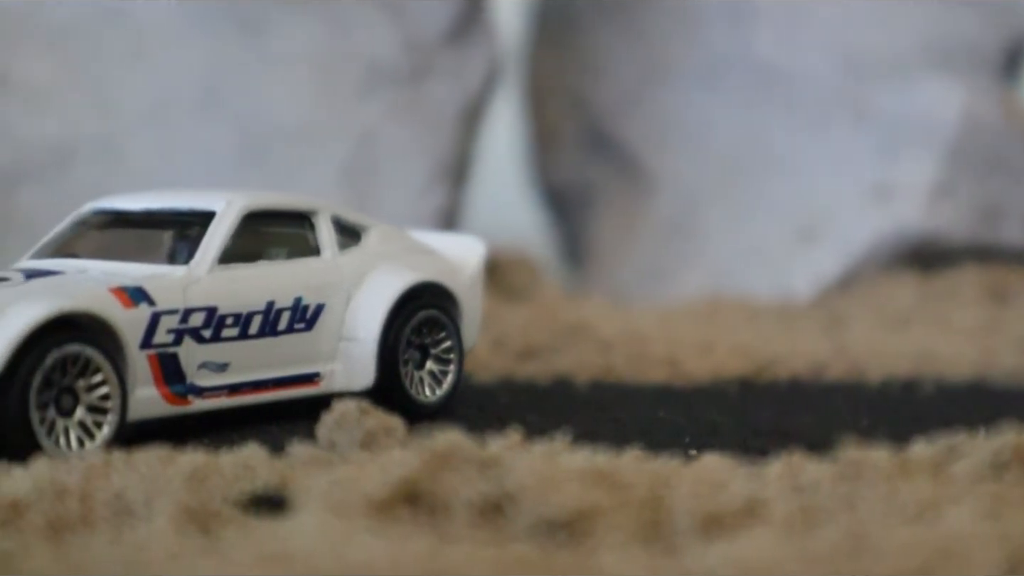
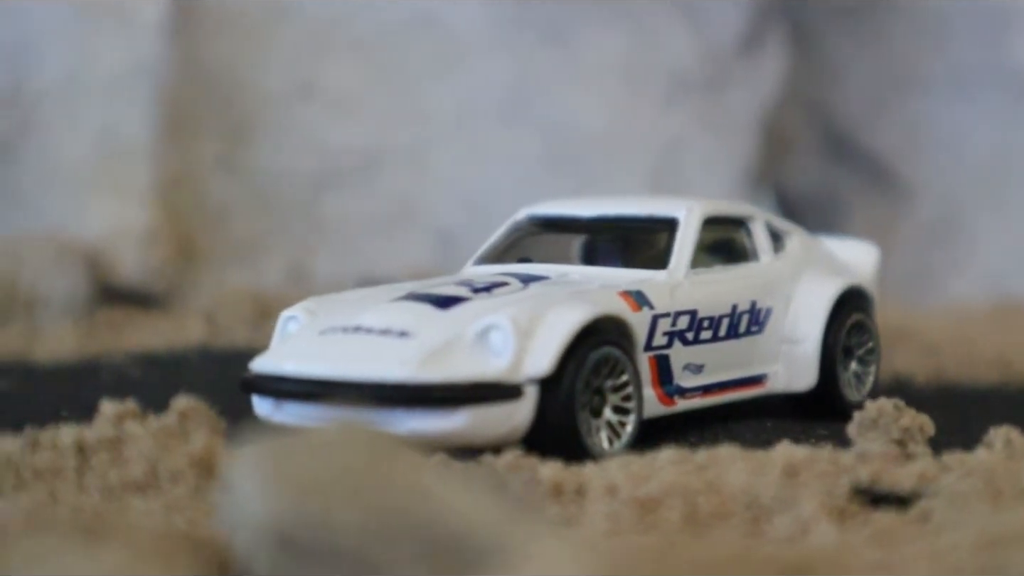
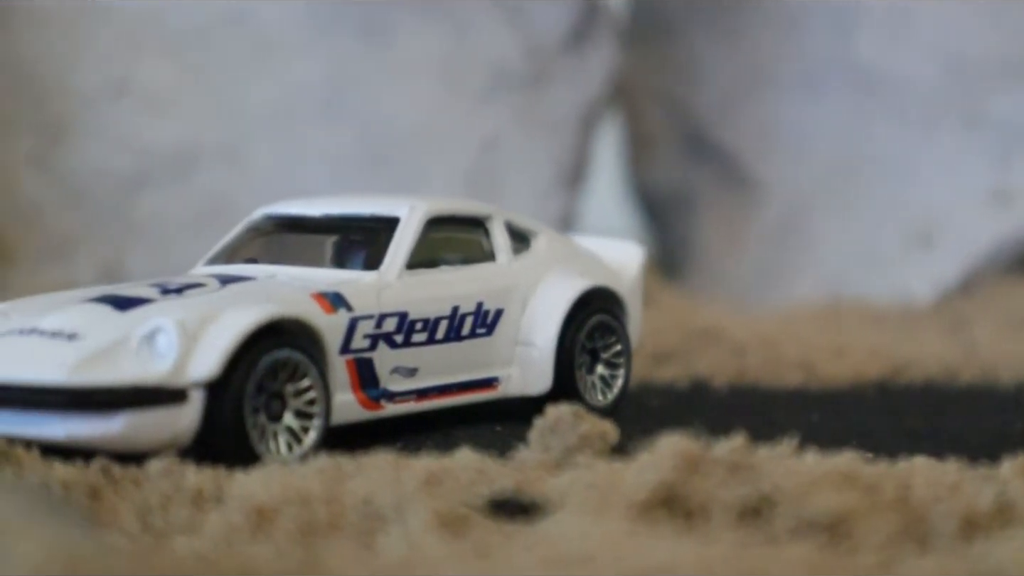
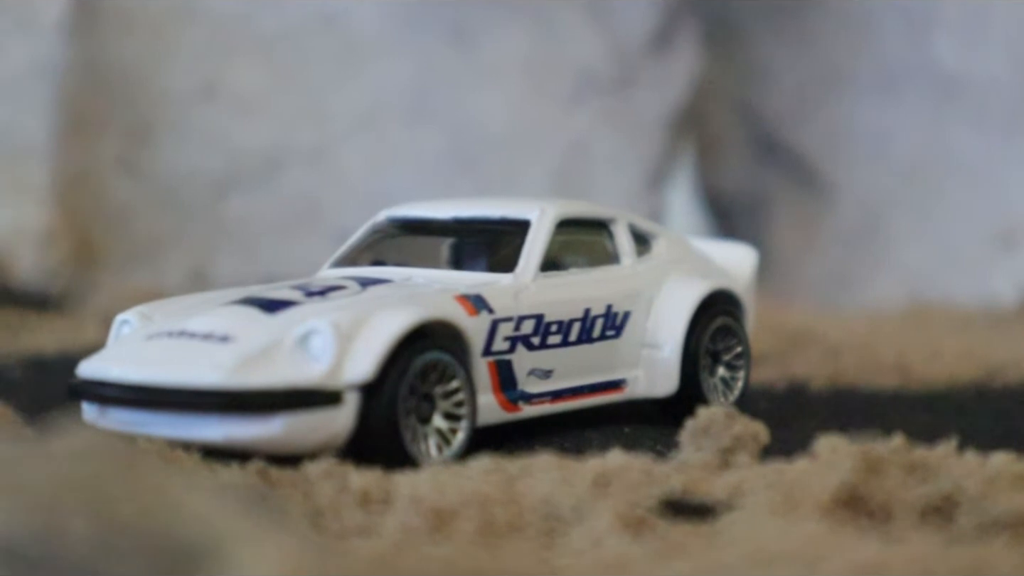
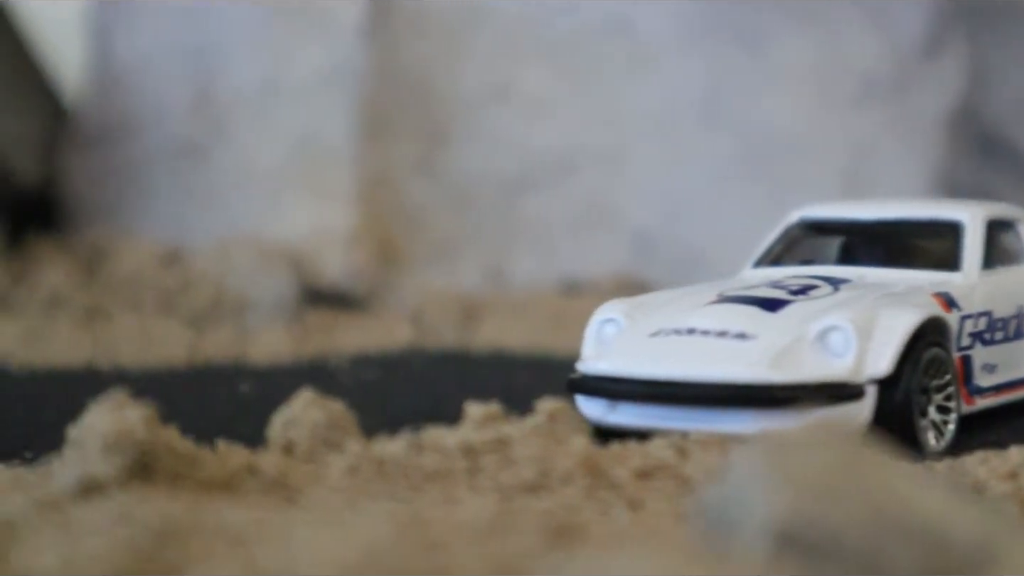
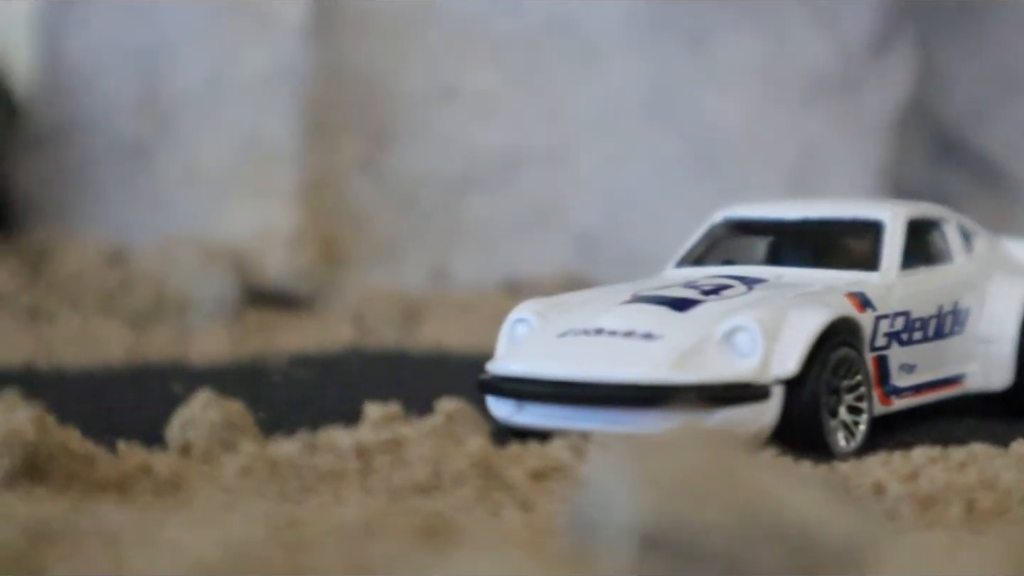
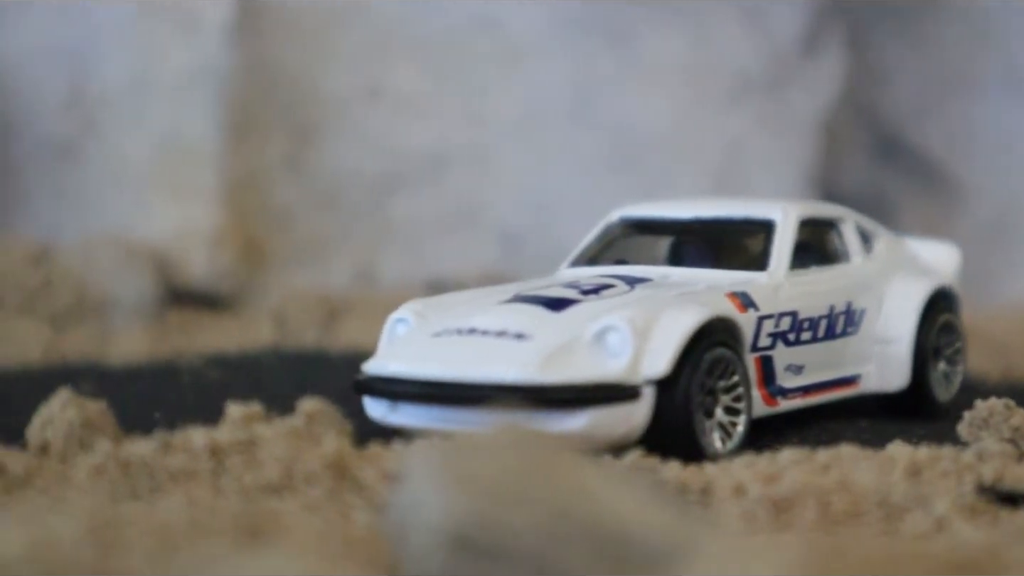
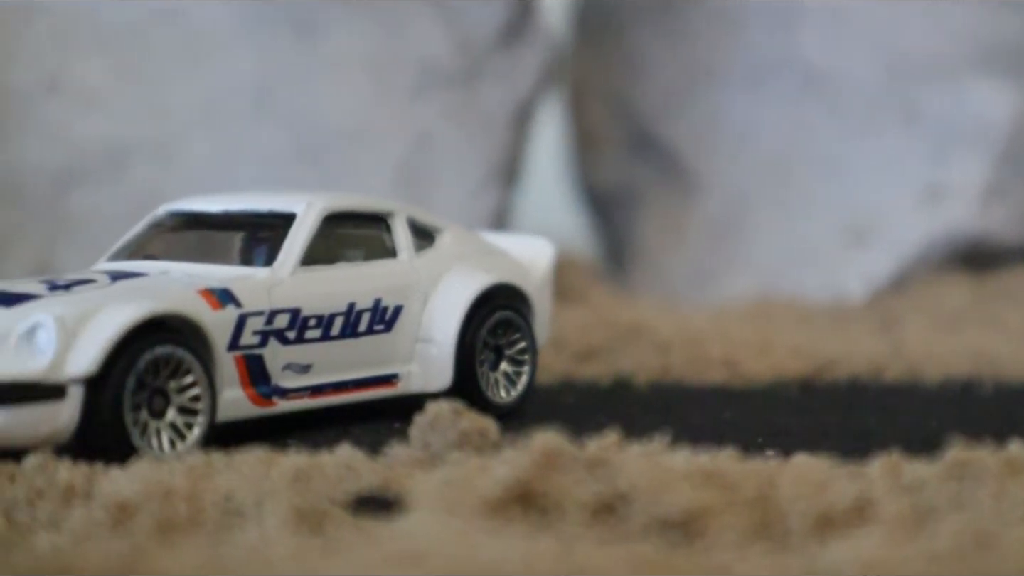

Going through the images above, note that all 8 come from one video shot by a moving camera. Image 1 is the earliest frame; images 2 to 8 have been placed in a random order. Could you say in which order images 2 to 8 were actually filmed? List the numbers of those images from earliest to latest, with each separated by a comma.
8, 3, 4, 2, 7, 6, 5
